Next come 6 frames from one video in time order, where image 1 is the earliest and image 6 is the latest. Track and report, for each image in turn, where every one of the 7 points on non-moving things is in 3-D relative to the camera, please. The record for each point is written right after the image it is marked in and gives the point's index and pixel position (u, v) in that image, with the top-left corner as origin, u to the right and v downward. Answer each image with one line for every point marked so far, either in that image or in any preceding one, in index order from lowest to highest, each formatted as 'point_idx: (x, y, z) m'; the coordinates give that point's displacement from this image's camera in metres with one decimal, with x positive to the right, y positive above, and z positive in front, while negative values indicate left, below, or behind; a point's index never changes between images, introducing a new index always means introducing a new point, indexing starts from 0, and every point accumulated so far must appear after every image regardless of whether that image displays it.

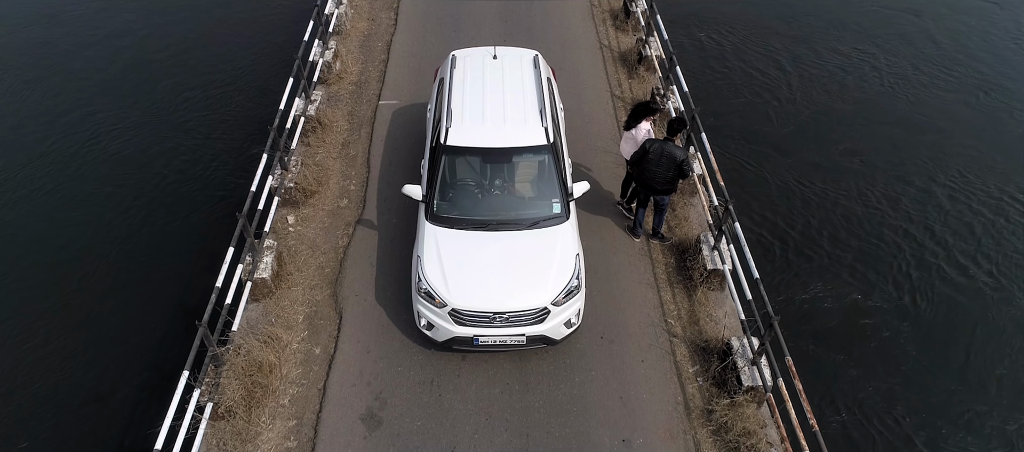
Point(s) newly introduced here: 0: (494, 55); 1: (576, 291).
0: (-0.2, +2.3, +8.7) m
1: (+0.7, -0.7, +7.0) m
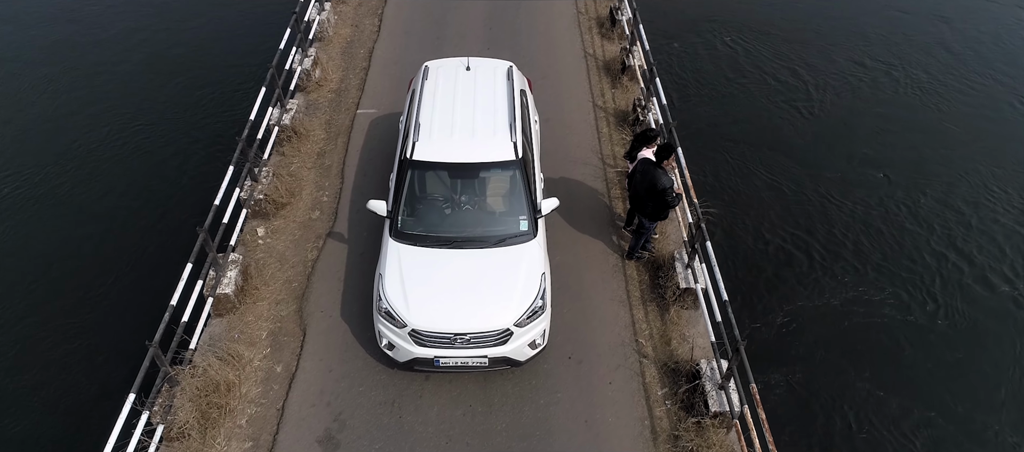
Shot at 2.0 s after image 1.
0: (-0.6, +2.1, +8.6) m
1: (+0.3, -0.9, +6.8) m
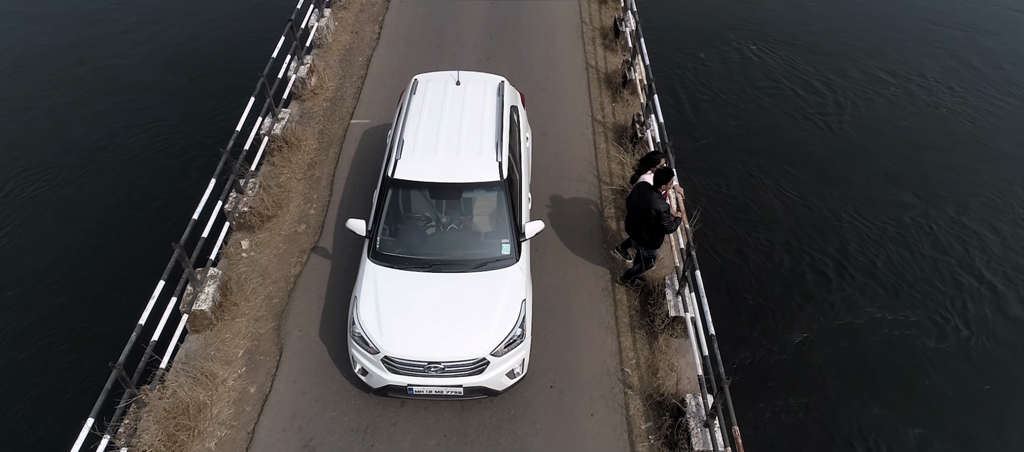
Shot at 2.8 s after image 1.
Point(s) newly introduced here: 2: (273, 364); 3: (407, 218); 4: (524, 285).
0: (-0.7, +1.8, +8.3) m
1: (+0.1, -1.2, +6.6) m
2: (-2.7, -1.6, +7.4) m
3: (-1.1, +0.1, +7.1) m
4: (+0.1, -0.6, +6.9) m
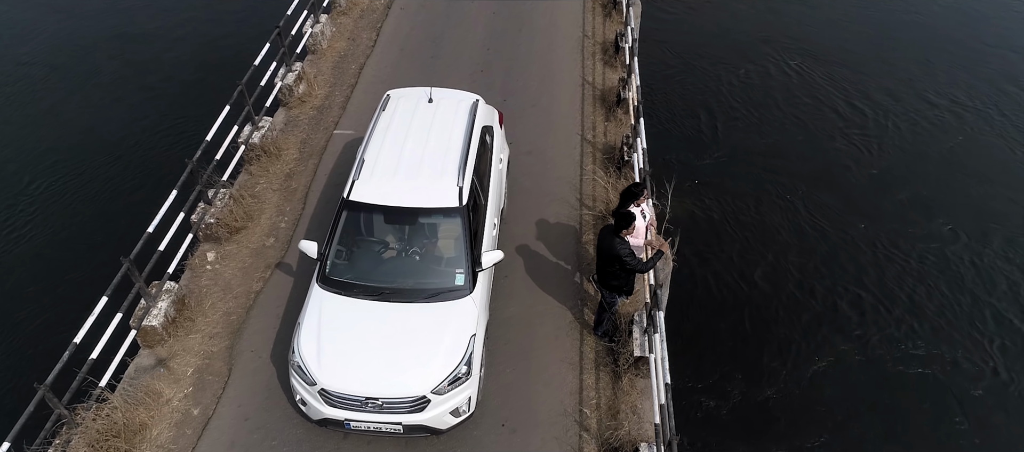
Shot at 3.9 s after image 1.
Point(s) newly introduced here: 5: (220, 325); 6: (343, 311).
0: (-1.0, +1.6, +8.0) m
1: (-0.5, -1.5, +6.2) m
2: (-3.2, -1.7, +7.1) m
3: (-1.6, -0.2, +6.8) m
4: (-0.4, -0.9, +6.5) m
5: (-3.5, -1.2, +7.8) m
6: (-1.7, -0.8, +6.4) m
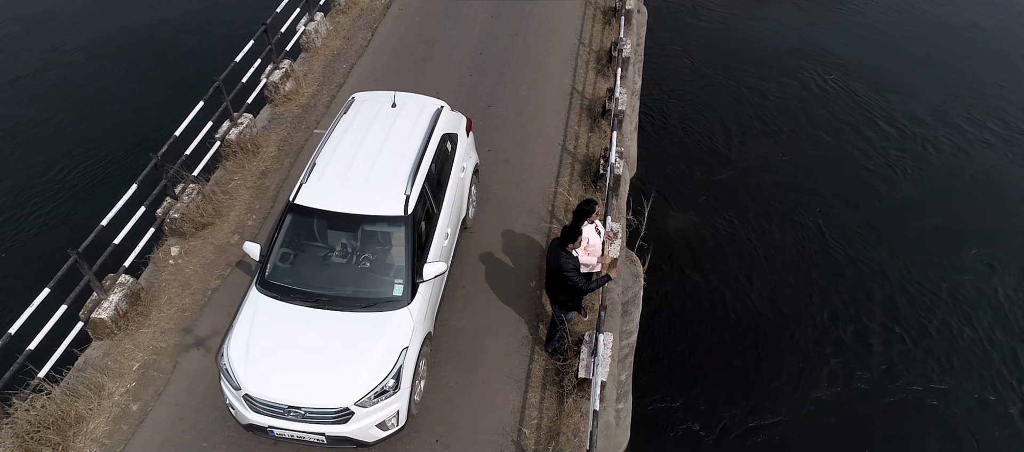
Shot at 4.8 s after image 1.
0: (-1.4, +1.5, +7.9) m
1: (-1.1, -1.6, +6.1) m
2: (-3.8, -1.7, +7.1) m
3: (-2.2, -0.2, +6.7) m
4: (-1.0, -1.0, +6.4) m
5: (-4.1, -1.1, +7.8) m
6: (-2.3, -0.9, +6.4) m
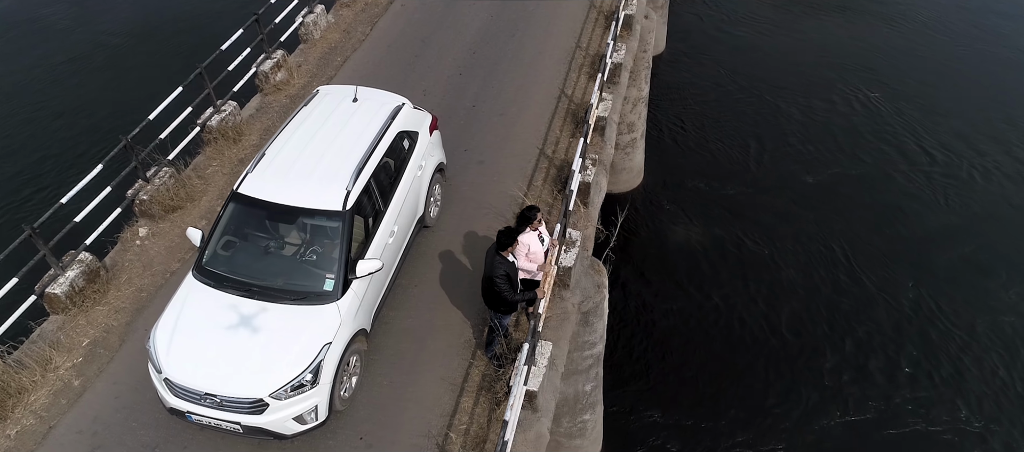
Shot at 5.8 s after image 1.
0: (-1.9, +1.6, +7.9) m
1: (-1.9, -1.5, +6.1) m
2: (-4.5, -1.5, +7.3) m
3: (-2.8, -0.1, +6.8) m
4: (-1.7, -1.0, +6.4) m
5: (-4.7, -0.9, +8.0) m
6: (-3.0, -0.8, +6.4) m
